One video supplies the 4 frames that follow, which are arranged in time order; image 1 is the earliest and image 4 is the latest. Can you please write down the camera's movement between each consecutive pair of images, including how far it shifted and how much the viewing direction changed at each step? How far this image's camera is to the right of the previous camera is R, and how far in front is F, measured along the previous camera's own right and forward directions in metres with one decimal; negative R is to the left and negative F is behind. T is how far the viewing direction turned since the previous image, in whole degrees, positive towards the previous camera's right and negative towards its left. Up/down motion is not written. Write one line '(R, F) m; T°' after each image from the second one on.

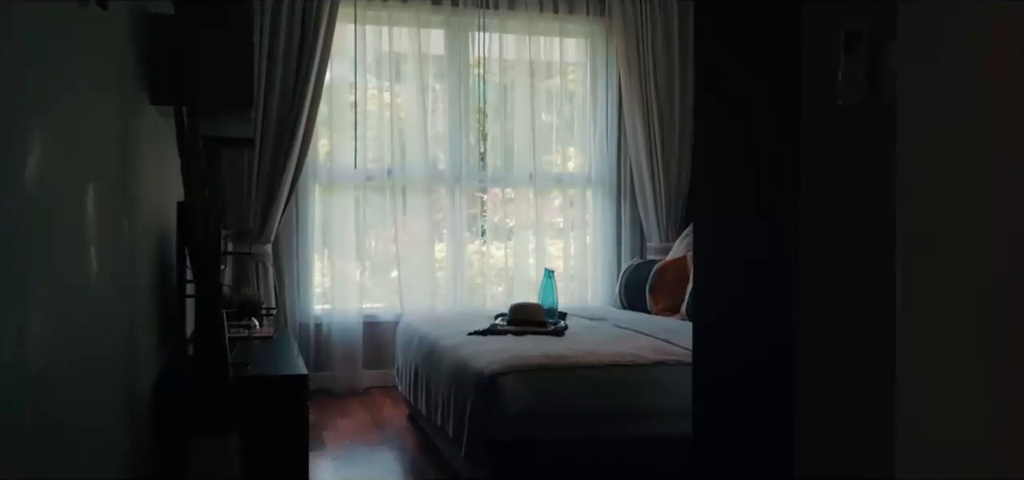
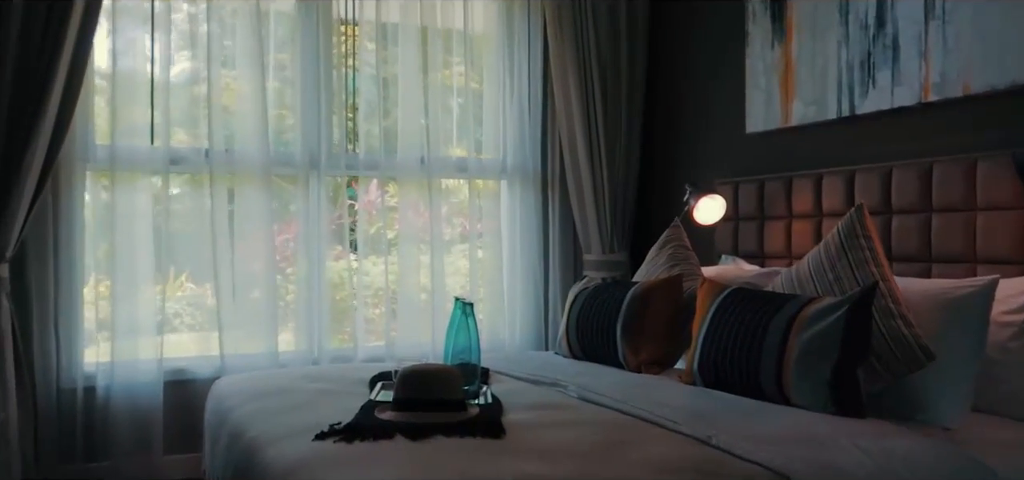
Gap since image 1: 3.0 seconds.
(0.0, +1.6) m; +8°
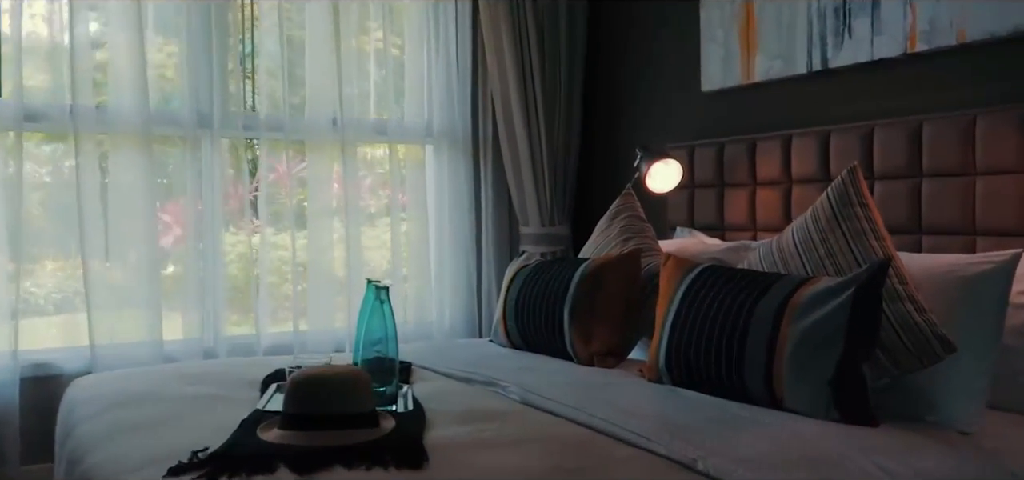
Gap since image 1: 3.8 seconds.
(0.0, +0.4) m; +4°
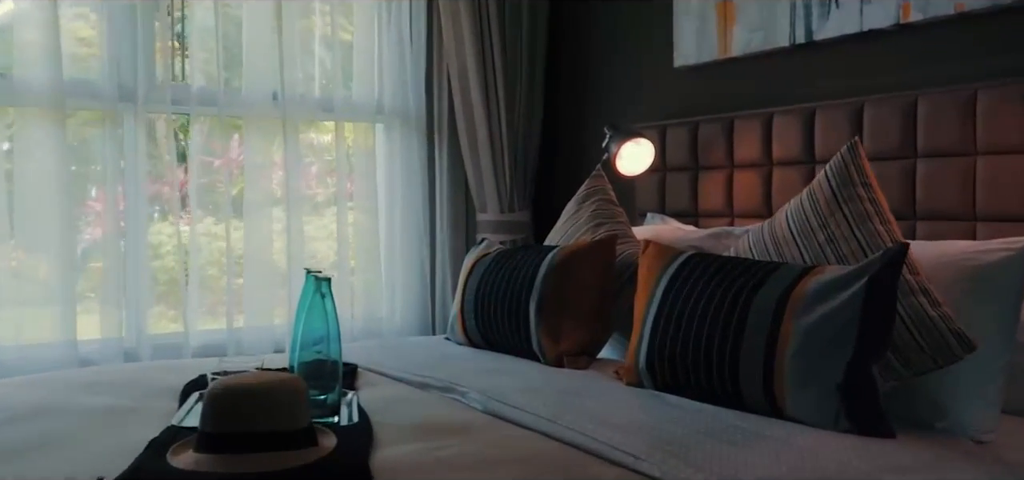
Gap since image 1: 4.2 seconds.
(0.0, +0.2) m; +3°
